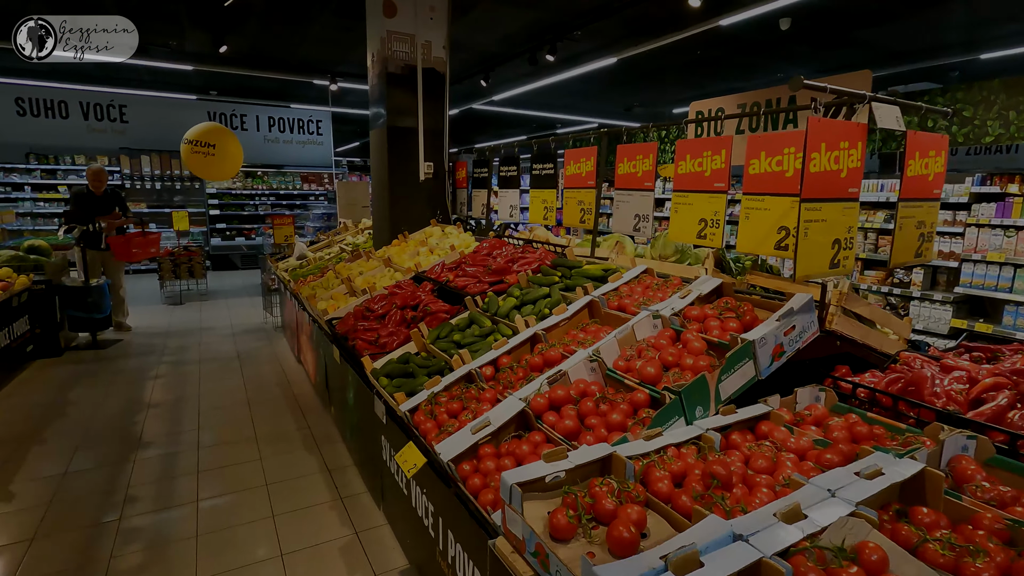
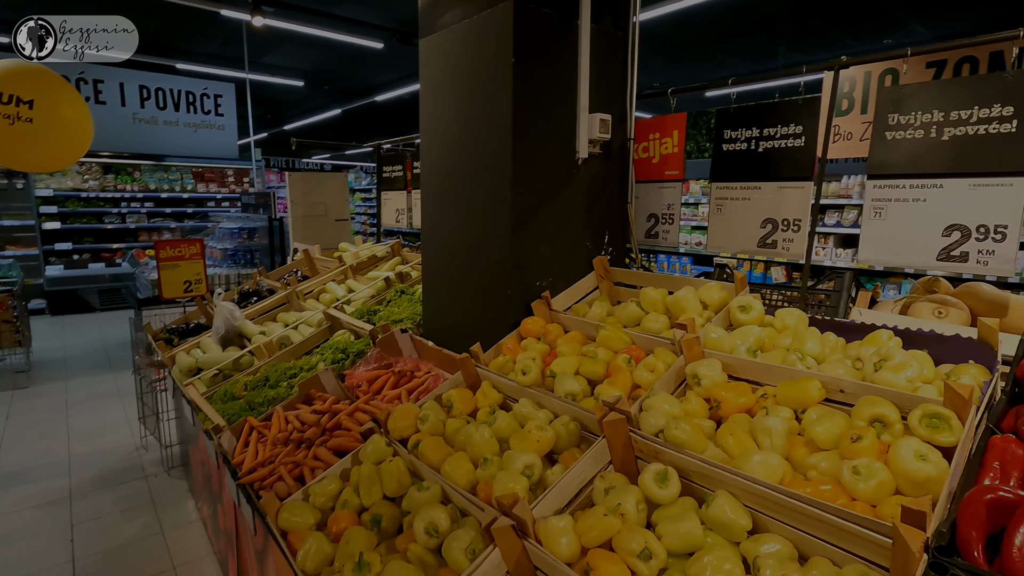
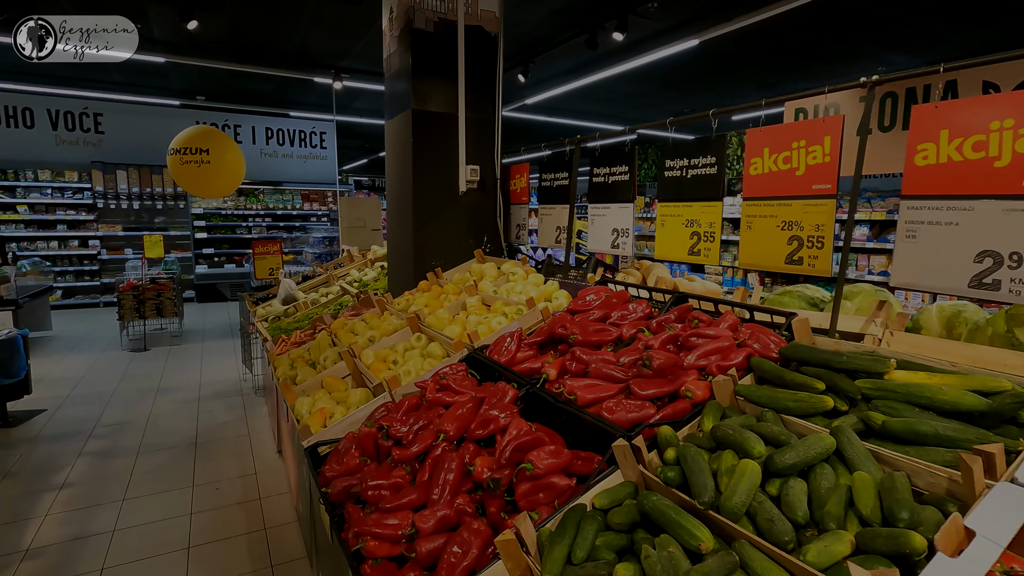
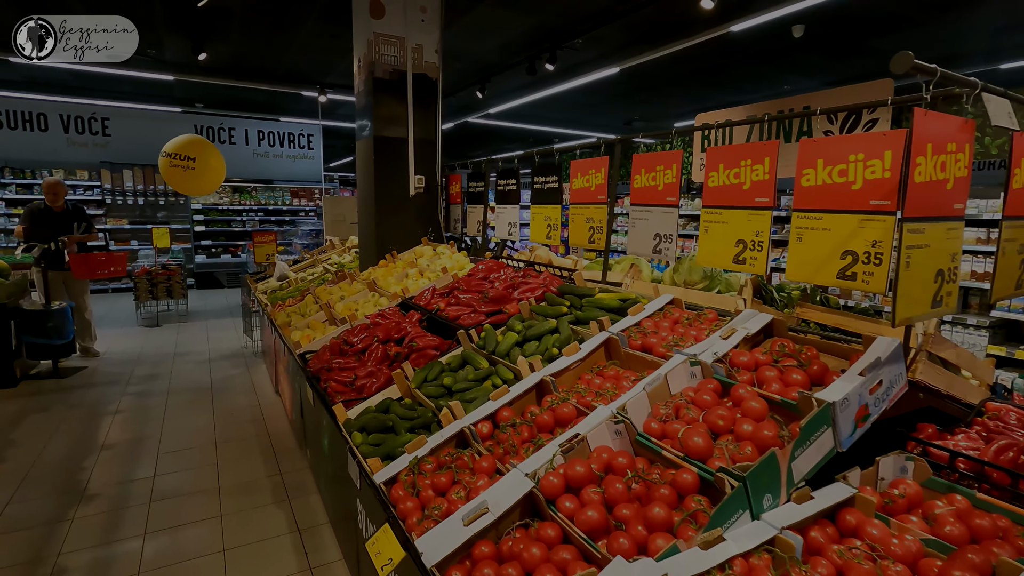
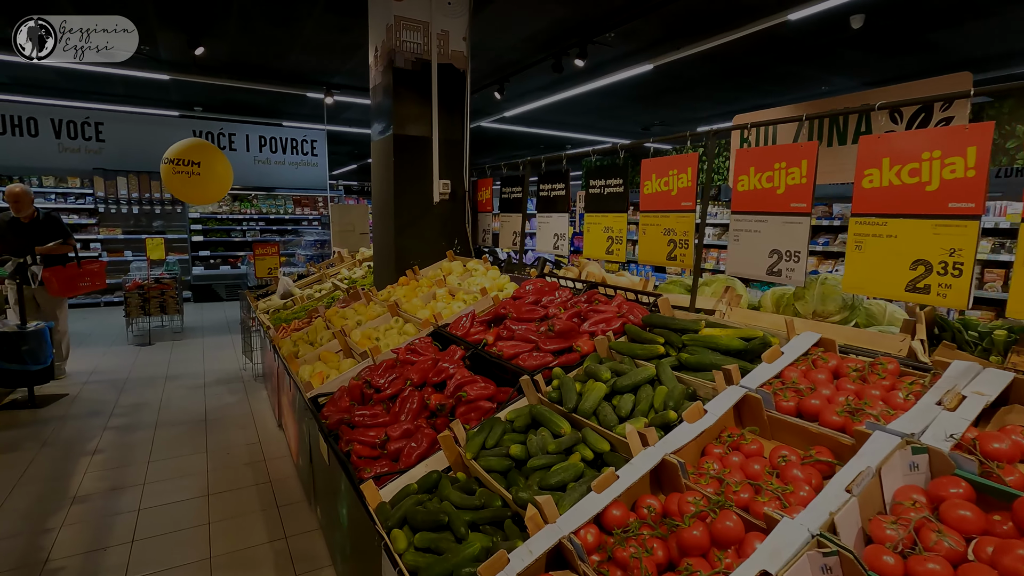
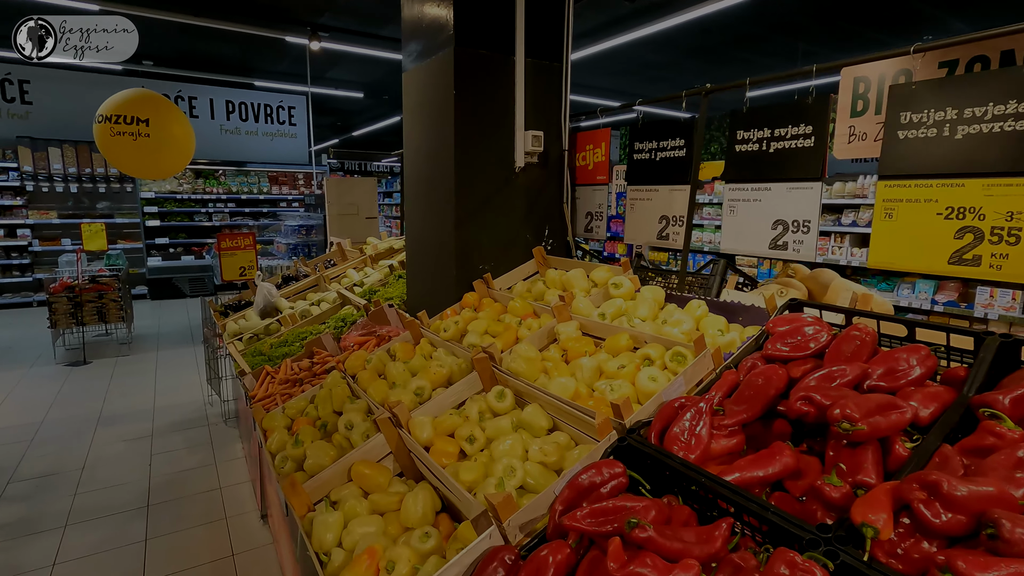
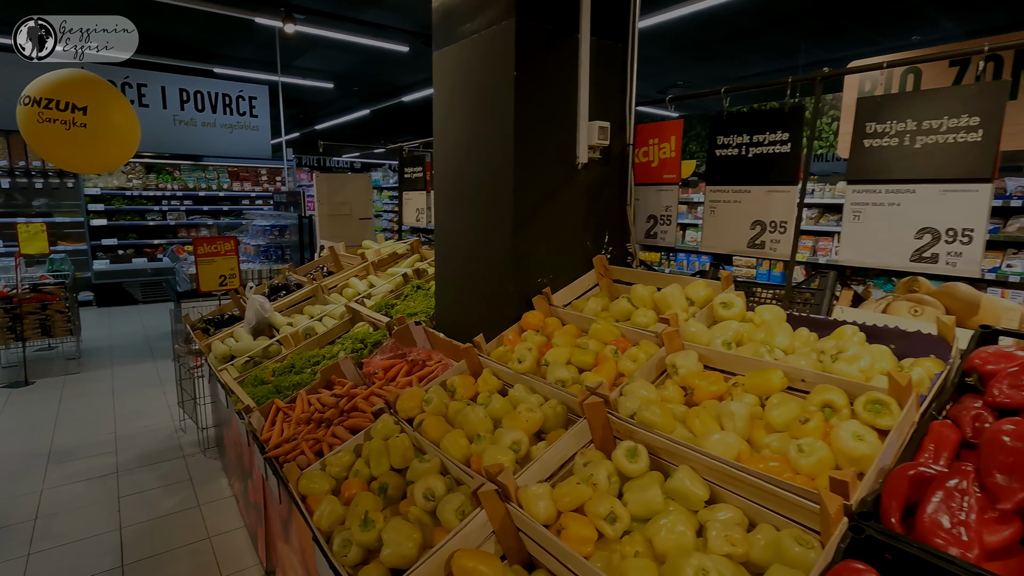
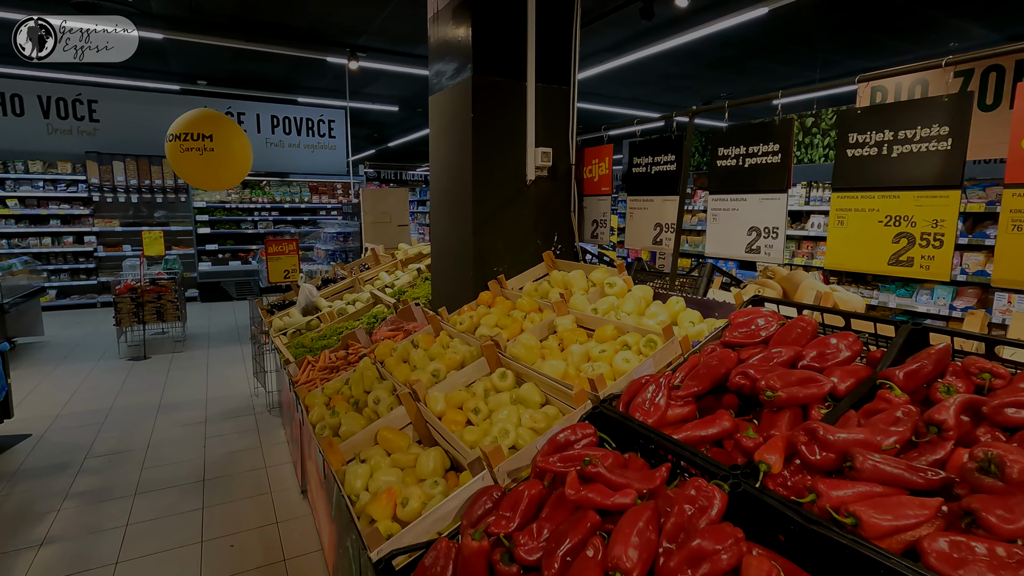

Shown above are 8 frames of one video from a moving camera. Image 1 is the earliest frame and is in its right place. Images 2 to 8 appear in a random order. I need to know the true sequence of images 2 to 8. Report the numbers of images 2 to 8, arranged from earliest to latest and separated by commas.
4, 5, 3, 8, 6, 7, 2
